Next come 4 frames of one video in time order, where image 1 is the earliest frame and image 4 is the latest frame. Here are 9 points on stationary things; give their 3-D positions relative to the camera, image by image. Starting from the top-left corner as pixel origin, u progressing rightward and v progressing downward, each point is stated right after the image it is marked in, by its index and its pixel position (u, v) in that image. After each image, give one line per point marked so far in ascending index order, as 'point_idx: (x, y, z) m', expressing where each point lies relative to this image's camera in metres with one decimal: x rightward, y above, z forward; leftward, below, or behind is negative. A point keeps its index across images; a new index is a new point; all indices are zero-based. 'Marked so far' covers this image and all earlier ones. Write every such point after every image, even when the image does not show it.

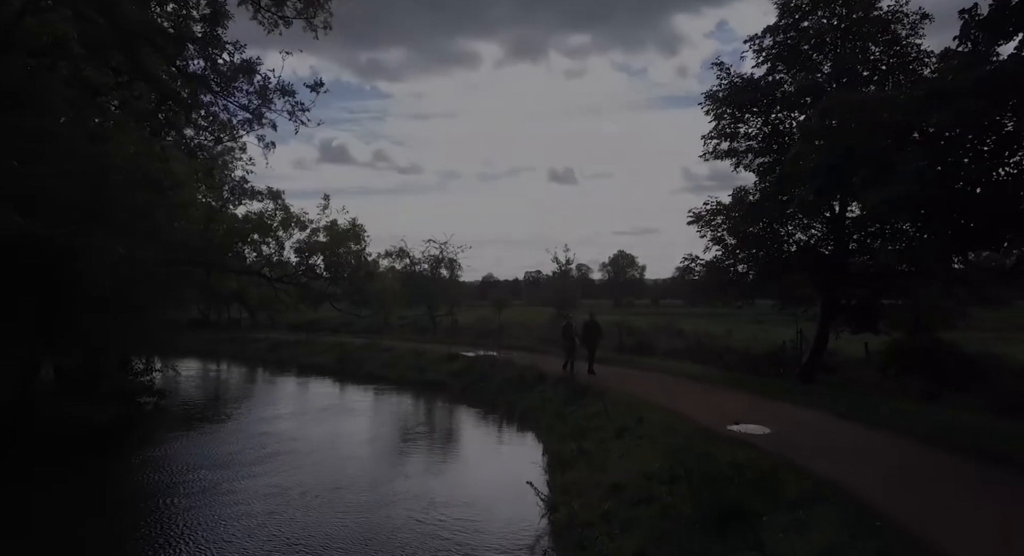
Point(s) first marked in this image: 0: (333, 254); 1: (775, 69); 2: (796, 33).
0: (-4.2, +0.5, +17.5) m
1: (+7.1, +5.6, +19.9) m
2: (+7.5, +6.4, +19.4) m
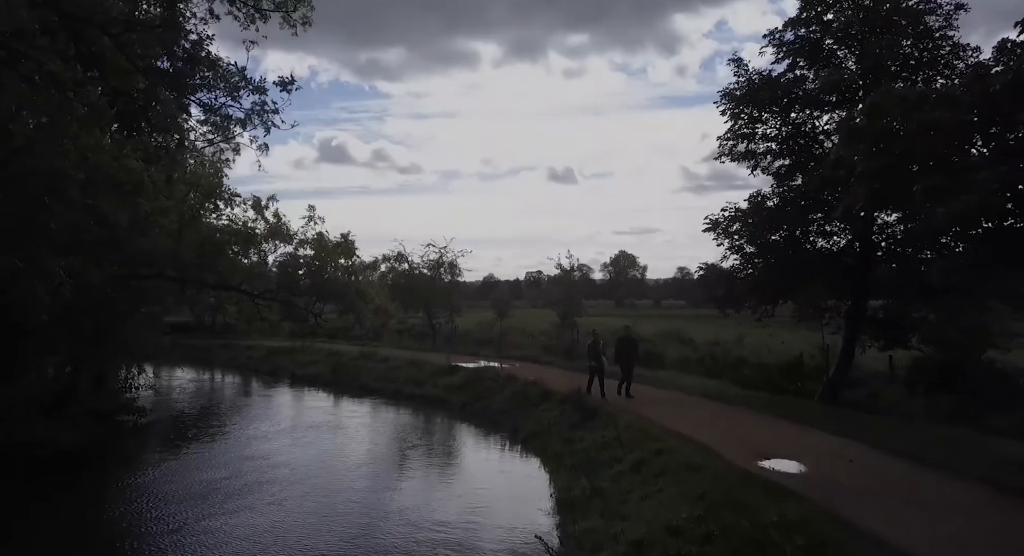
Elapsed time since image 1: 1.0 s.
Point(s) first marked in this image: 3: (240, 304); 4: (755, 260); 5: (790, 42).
0: (-4.1, +0.2, +16.2) m
1: (+7.1, +5.3, +18.6) m
2: (+7.5, +6.1, +18.1) m
3: (-5.9, -0.6, +16.2) m
4: (+6.3, +0.5, +19.2) m
5: (+7.1, +6.0, +18.8) m
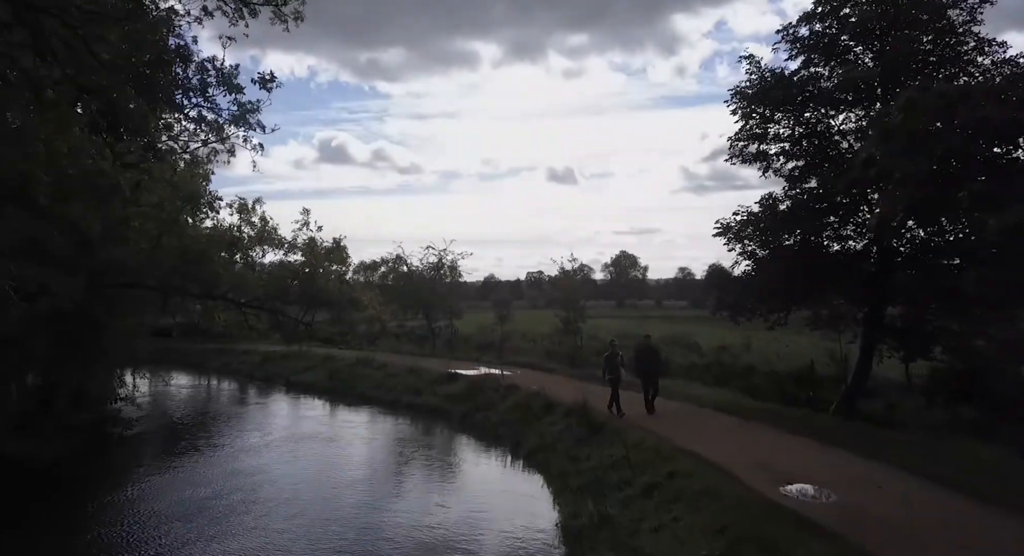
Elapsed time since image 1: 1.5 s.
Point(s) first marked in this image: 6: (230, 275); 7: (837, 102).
0: (-4.1, 0.0, +15.4) m
1: (+7.2, +5.2, +17.9) m
2: (+7.6, +6.0, +17.4) m
3: (-5.9, -0.7, +15.4) m
4: (+6.3, +0.3, +18.4) m
5: (+7.1, +5.8, +18.0) m
6: (-5.5, +0.1, +14.5) m
7: (+7.5, +4.1, +17.2) m
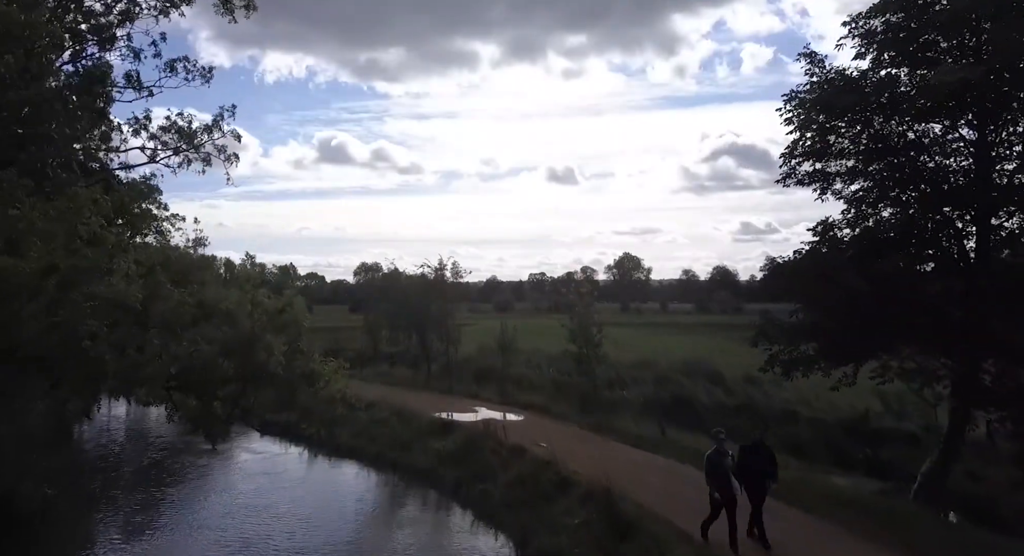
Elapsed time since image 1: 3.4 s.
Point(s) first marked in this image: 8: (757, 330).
0: (-4.0, -0.9, +12.1) m
1: (+7.3, +4.2, +14.5) m
2: (+7.7, +5.0, +14.0) m
3: (-5.8, -1.7, +12.1) m
4: (+6.4, -0.7, +15.0) m
5: (+7.2, +4.8, +14.7) m
6: (-5.4, -0.9, +11.1) m
7: (+7.6, +3.1, +13.9) m
8: (+5.5, -1.2, +17.0) m
